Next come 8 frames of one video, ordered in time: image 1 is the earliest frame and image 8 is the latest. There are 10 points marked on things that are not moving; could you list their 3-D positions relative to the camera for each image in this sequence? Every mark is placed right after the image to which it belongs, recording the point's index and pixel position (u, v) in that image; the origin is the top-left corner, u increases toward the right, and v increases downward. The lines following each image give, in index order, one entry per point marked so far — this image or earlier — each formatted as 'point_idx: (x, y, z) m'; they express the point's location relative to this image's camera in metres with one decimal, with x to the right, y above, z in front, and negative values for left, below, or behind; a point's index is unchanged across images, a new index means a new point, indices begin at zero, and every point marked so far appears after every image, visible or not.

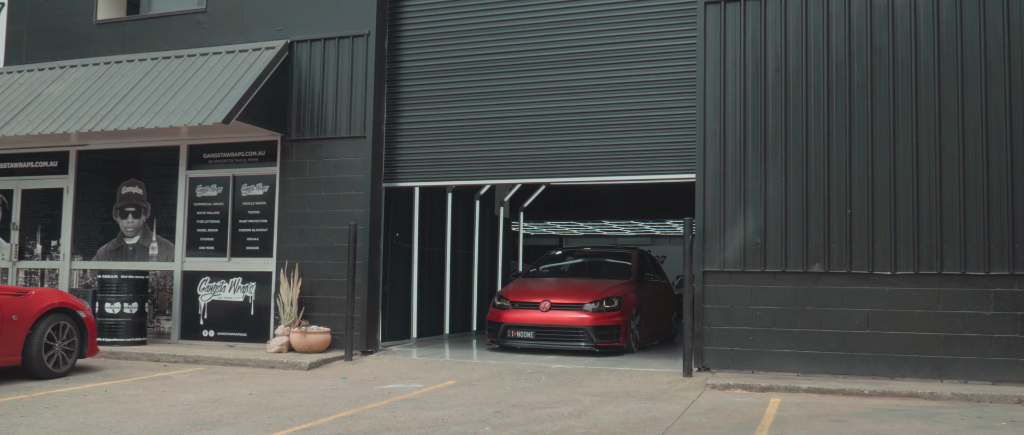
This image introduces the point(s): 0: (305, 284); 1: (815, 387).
0: (-2.4, -0.8, +10.3) m
1: (+2.5, -1.4, +7.5) m
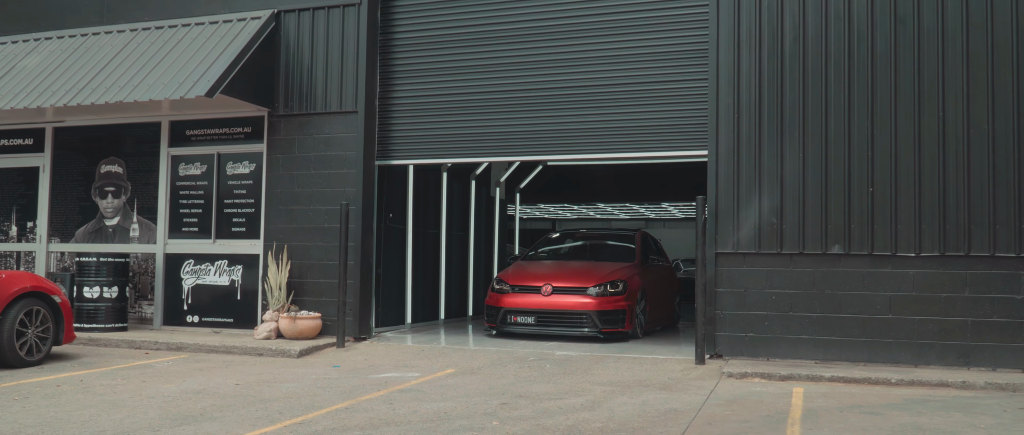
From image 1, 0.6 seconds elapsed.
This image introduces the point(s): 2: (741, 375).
0: (-2.4, -0.5, +9.8) m
1: (+2.6, -1.2, +7.1) m
2: (+1.8, -1.3, +7.3) m
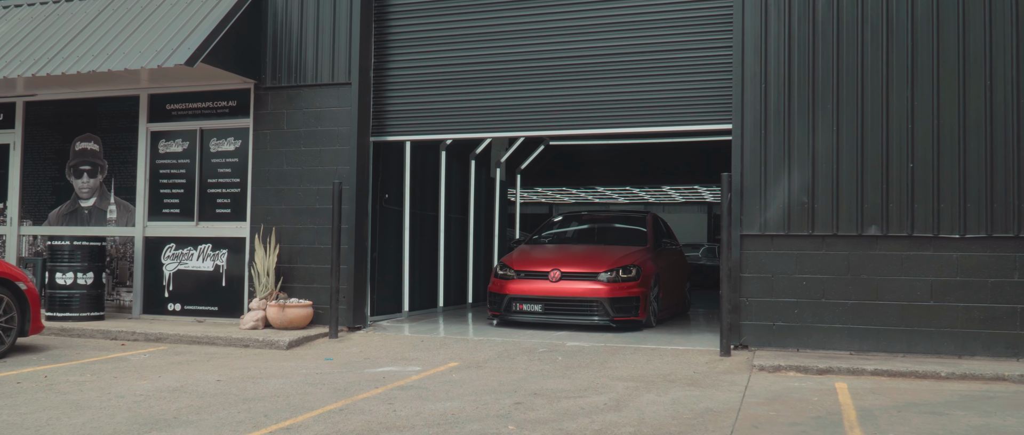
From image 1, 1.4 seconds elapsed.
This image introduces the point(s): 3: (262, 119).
0: (-2.3, -0.3, +9.1) m
1: (+2.6, -1.1, +6.5) m
2: (+1.9, -1.1, +6.6) m
3: (-2.6, +1.0, +9.4) m
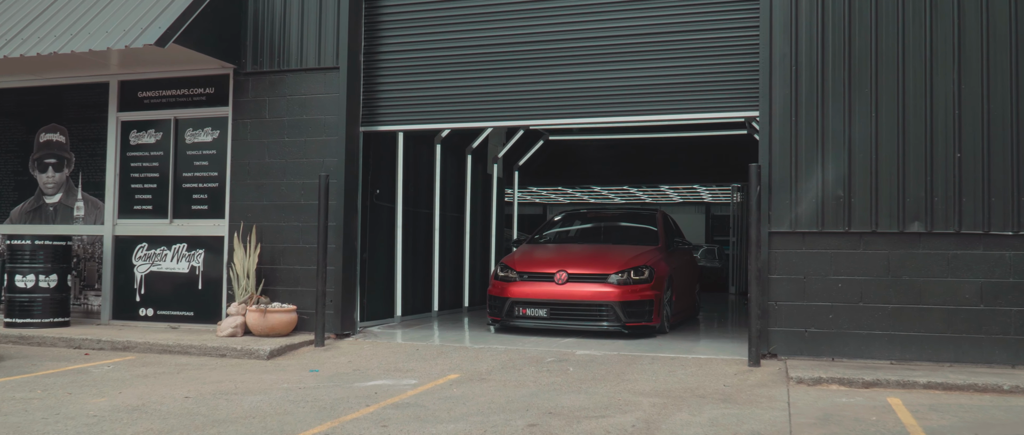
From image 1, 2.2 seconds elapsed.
0: (-2.3, -0.3, +8.4) m
1: (+2.7, -1.0, +5.8) m
2: (+2.0, -1.1, +5.9) m
3: (-2.6, +1.0, +8.6) m
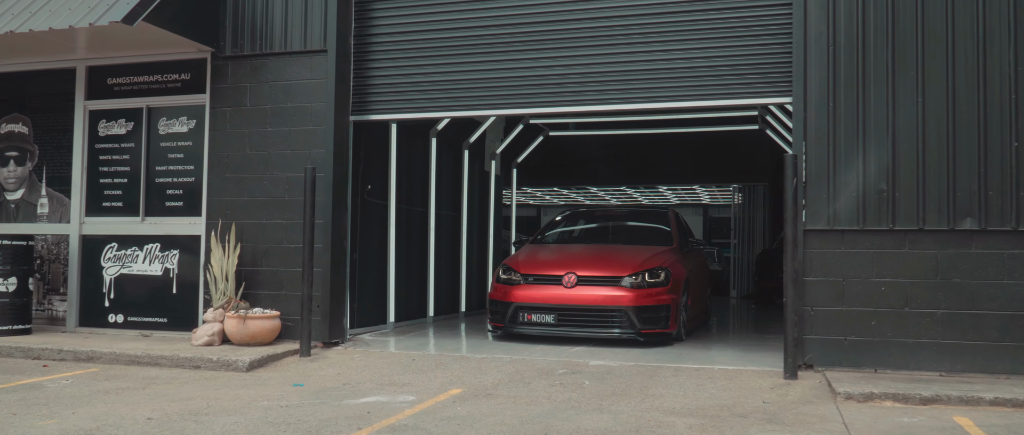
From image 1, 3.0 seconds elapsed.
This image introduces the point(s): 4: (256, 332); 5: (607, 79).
0: (-2.2, -0.3, +7.7) m
1: (+2.8, -1.0, +5.1) m
2: (+2.0, -1.0, +5.3) m
3: (-2.5, +1.1, +7.9) m
4: (-2.0, -0.9, +7.1) m
5: (+0.7, +1.1, +7.1) m
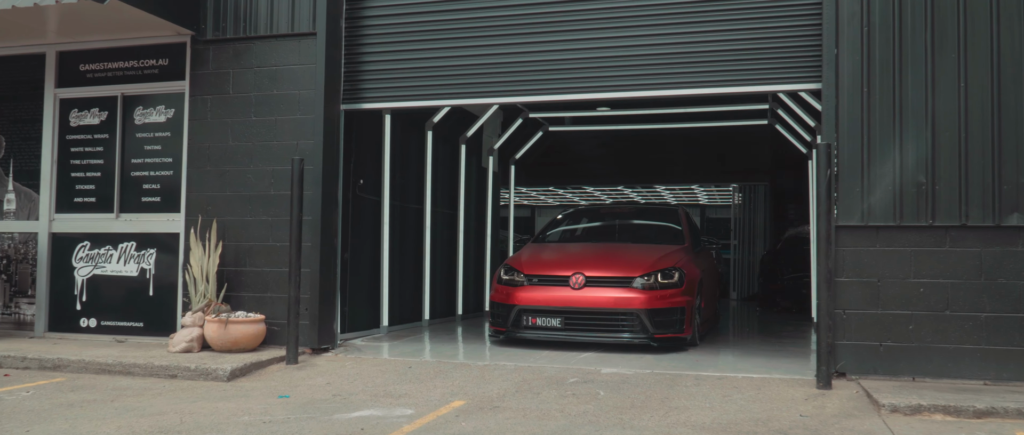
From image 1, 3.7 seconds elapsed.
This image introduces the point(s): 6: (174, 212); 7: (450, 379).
0: (-2.2, -0.3, +7.1) m
1: (+2.8, -1.0, +4.6) m
2: (+2.1, -1.0, +4.7) m
3: (-2.5, +1.1, +7.3) m
4: (-2.0, -0.9, +6.6) m
5: (+0.8, +1.1, +6.6) m
6: (-2.7, +0.1, +7.4) m
7: (-0.4, -1.0, +5.8) m
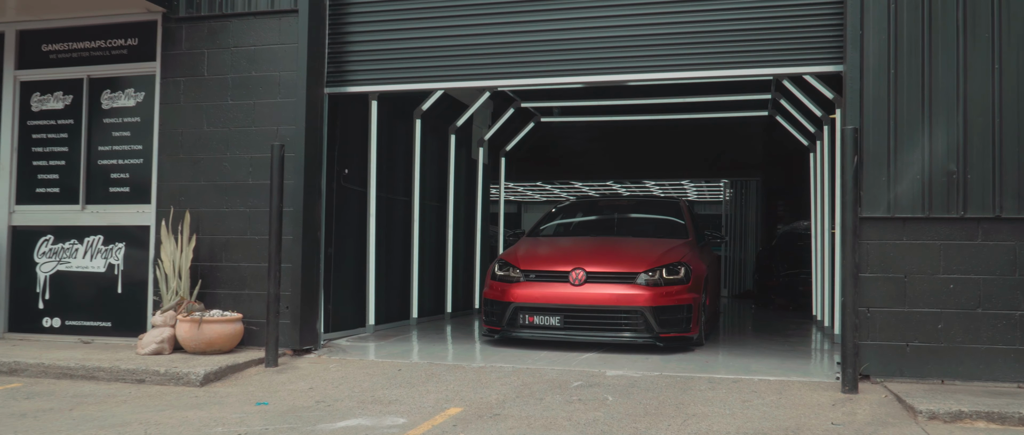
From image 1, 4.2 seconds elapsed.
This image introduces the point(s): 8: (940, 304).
0: (-2.3, -0.2, +6.6) m
1: (+2.8, -0.9, +4.2) m
2: (+2.1, -1.0, +4.3) m
3: (-2.5, +1.2, +6.8) m
4: (-2.0, -0.8, +6.1) m
5: (+0.8, +1.2, +6.1) m
6: (-2.8, +0.1, +6.9) m
7: (-0.4, -1.0, +5.4) m
8: (+2.5, -0.5, +5.3) m
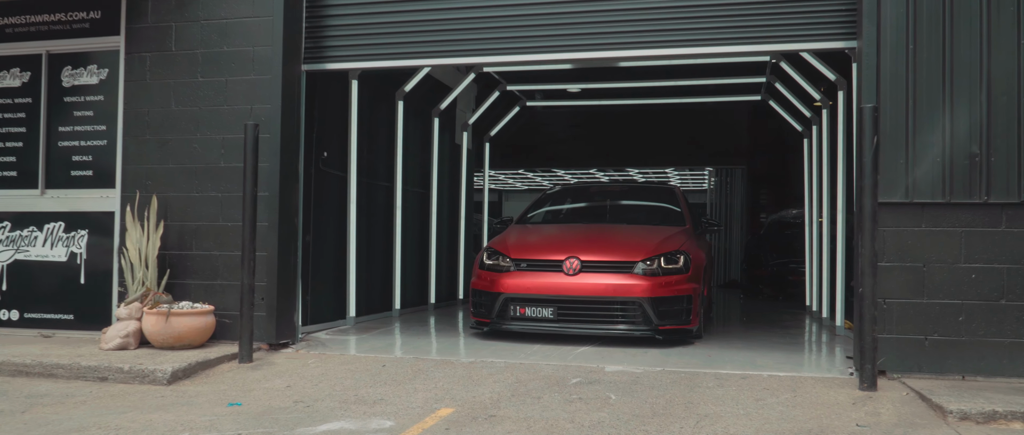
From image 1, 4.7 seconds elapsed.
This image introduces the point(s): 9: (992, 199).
0: (-2.3, -0.1, +6.2) m
1: (+2.8, -0.9, +3.9) m
2: (+2.1, -0.9, +4.0) m
3: (-2.6, +1.3, +6.4) m
4: (-2.0, -0.7, +5.6) m
5: (+0.7, +1.3, +5.8) m
6: (-2.9, +0.2, +6.4) m
7: (-0.4, -0.9, +5.0) m
8: (+2.5, -0.4, +5.0) m
9: (+2.6, +0.1, +5.0) m
